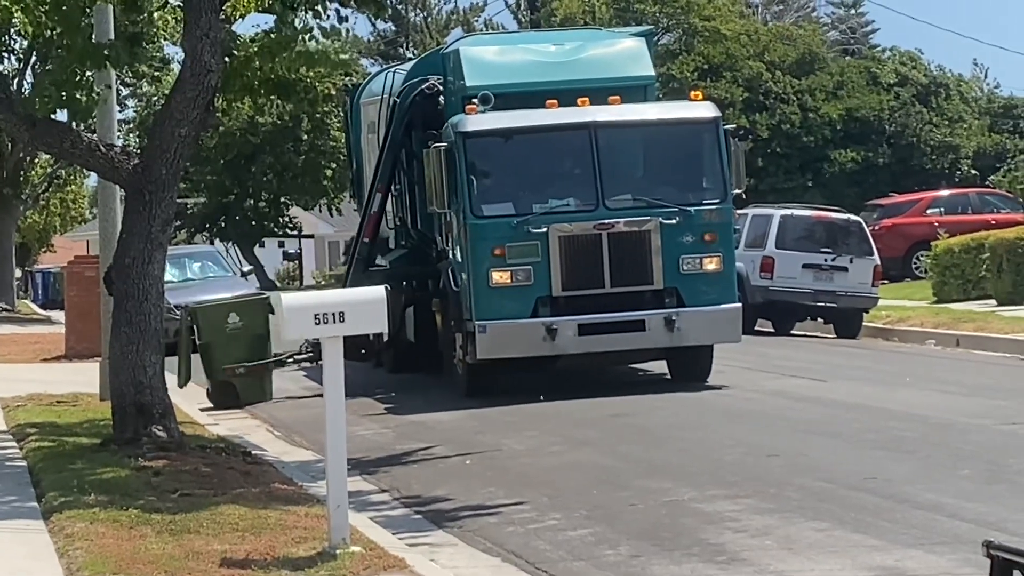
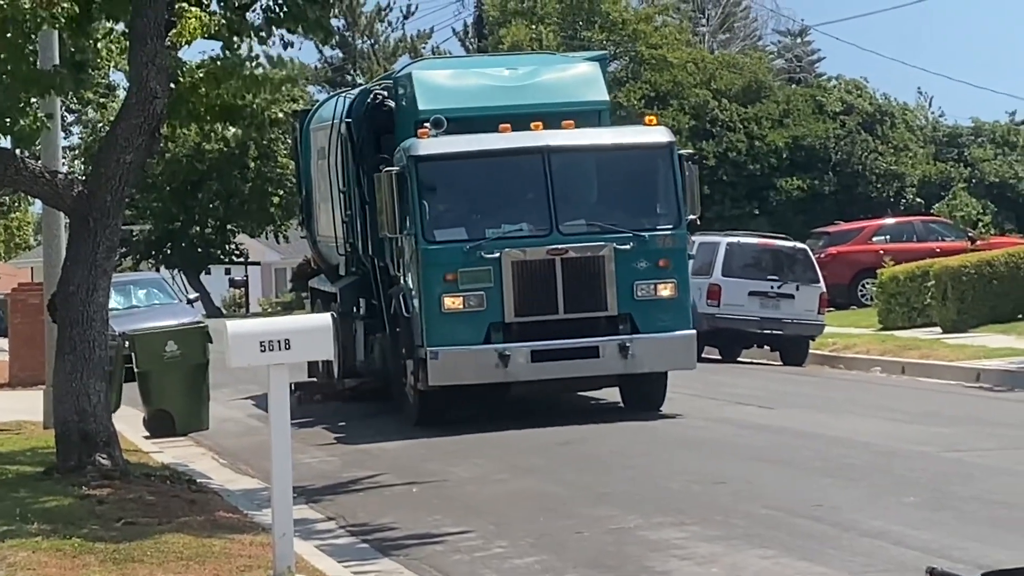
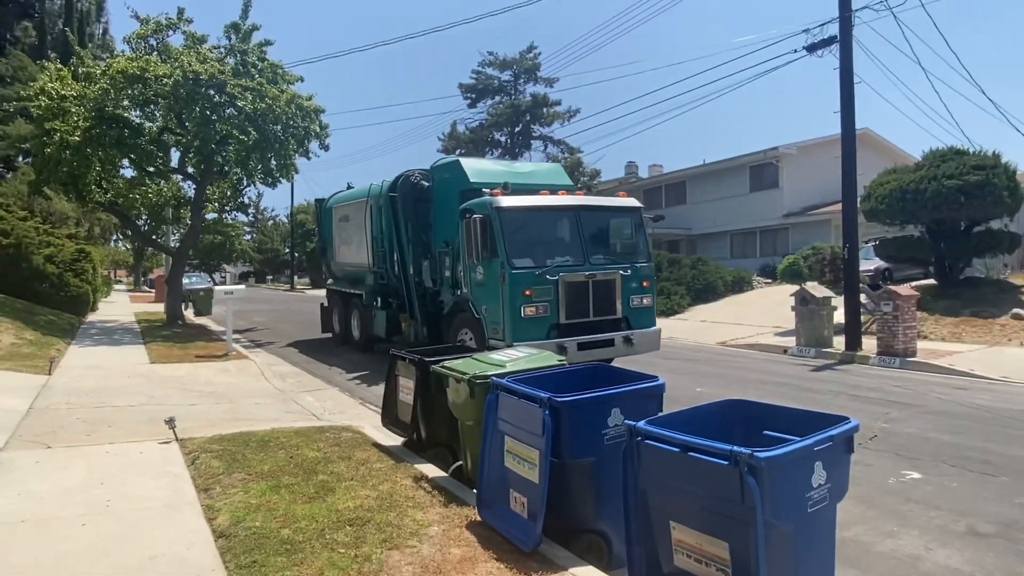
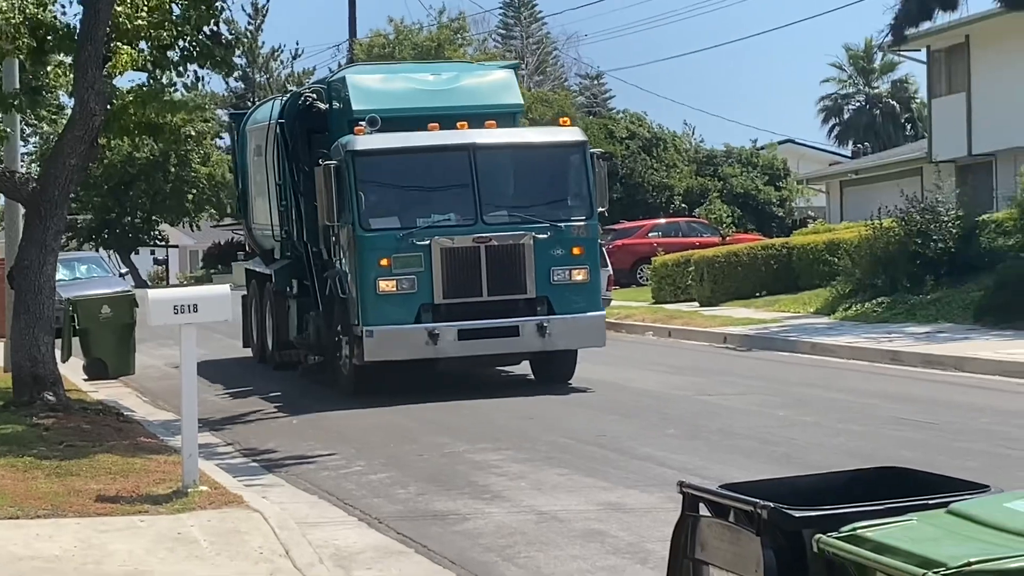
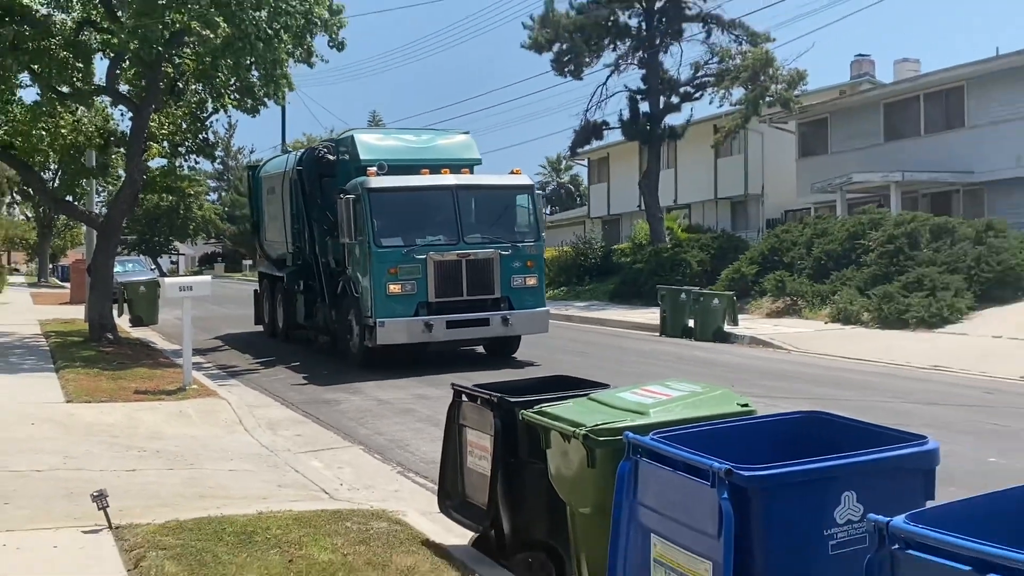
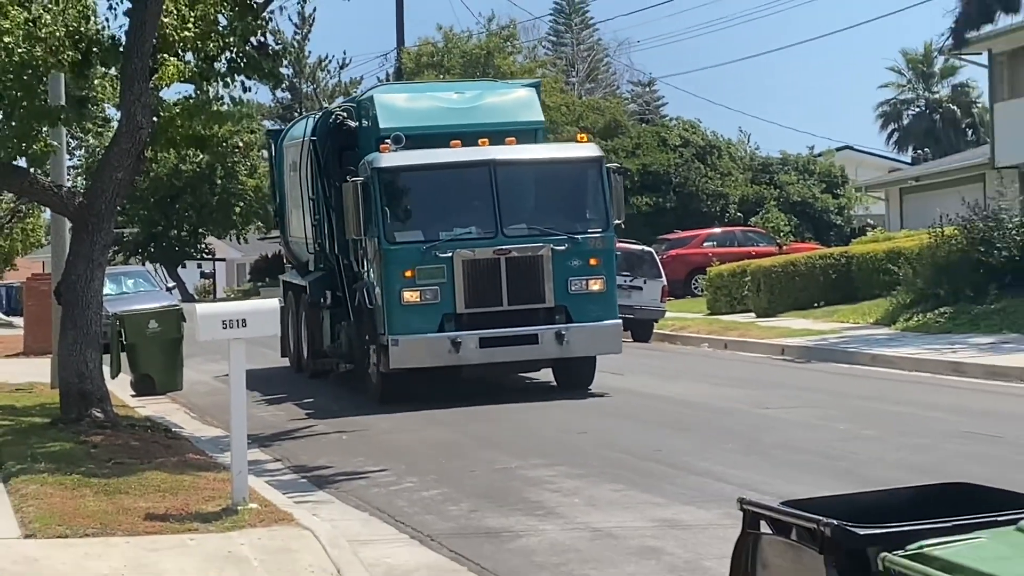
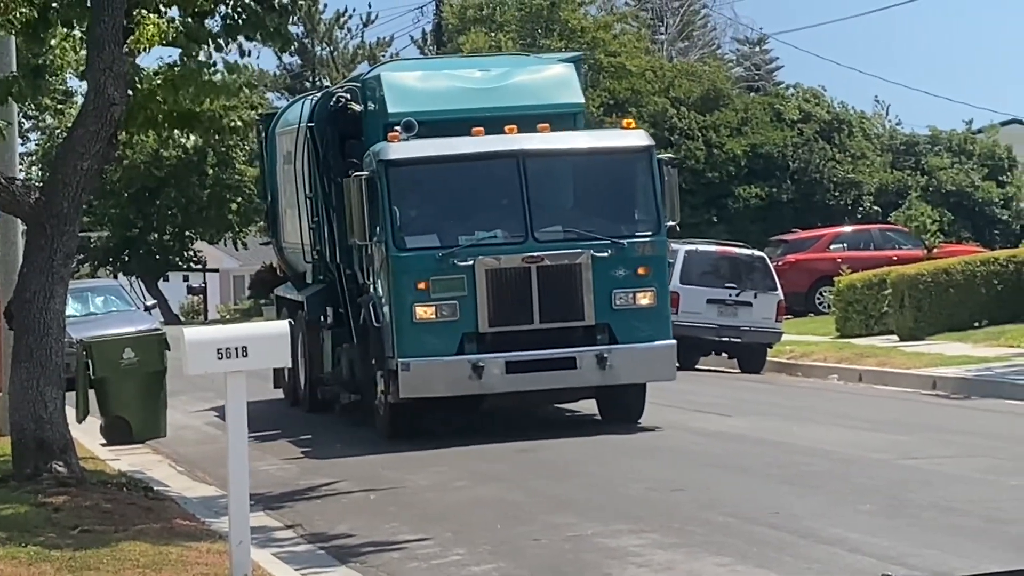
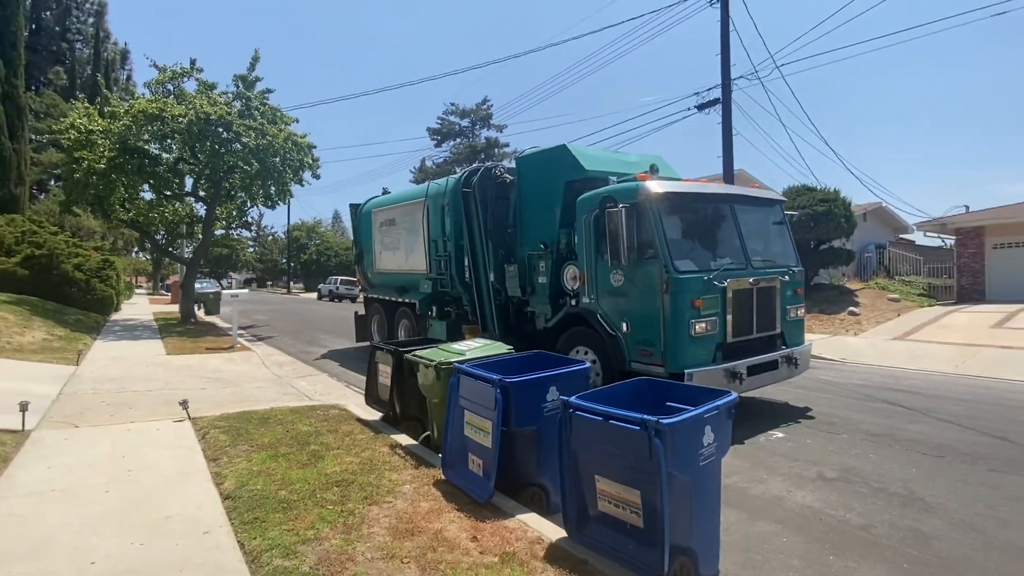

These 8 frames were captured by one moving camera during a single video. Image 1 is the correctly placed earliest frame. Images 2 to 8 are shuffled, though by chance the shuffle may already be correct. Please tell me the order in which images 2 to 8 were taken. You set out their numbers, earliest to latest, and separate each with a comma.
2, 7, 6, 4, 5, 3, 8
